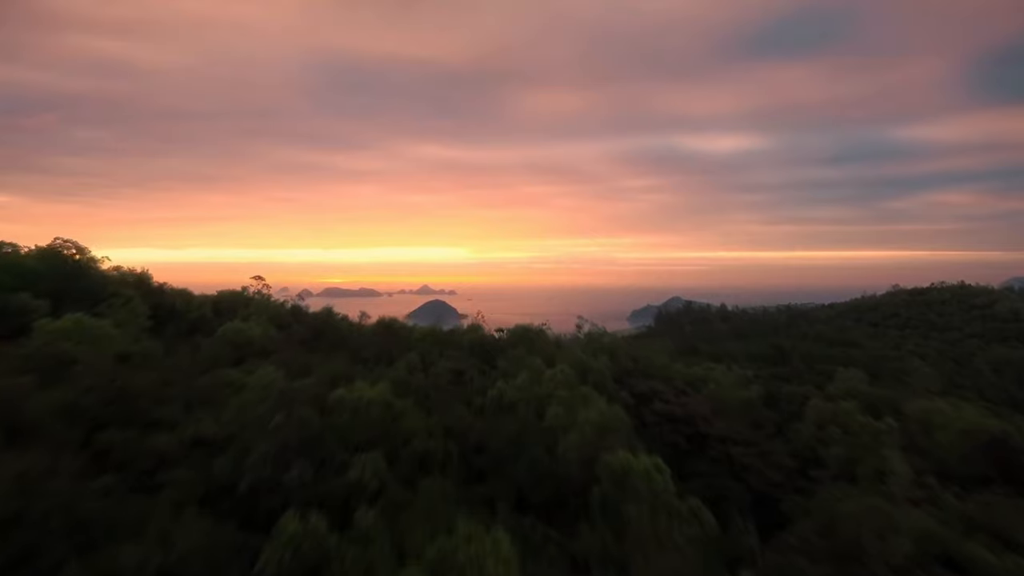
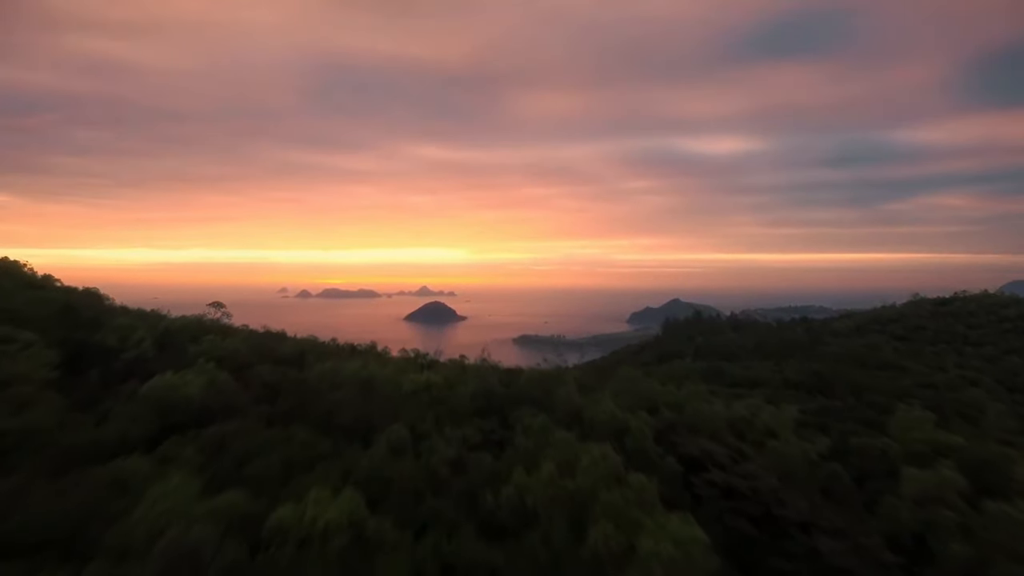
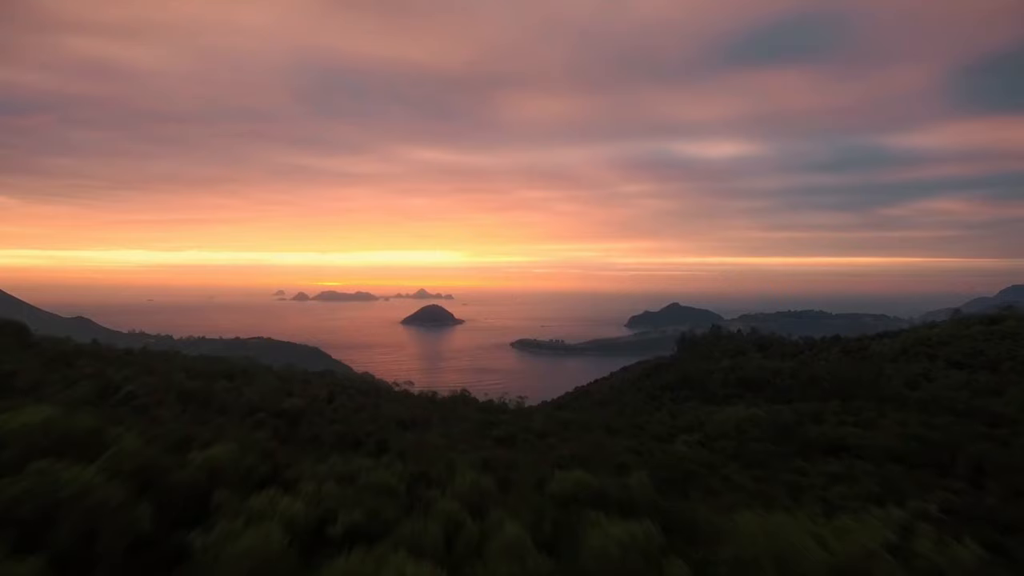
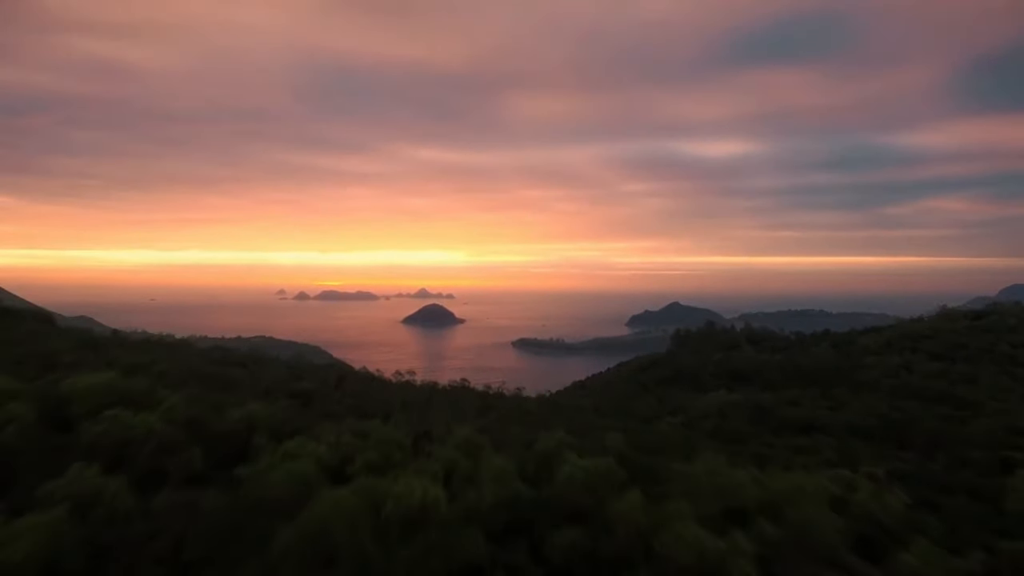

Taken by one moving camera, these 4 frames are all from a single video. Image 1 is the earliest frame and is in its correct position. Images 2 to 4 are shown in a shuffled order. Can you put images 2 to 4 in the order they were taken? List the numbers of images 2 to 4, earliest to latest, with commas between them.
2, 4, 3
